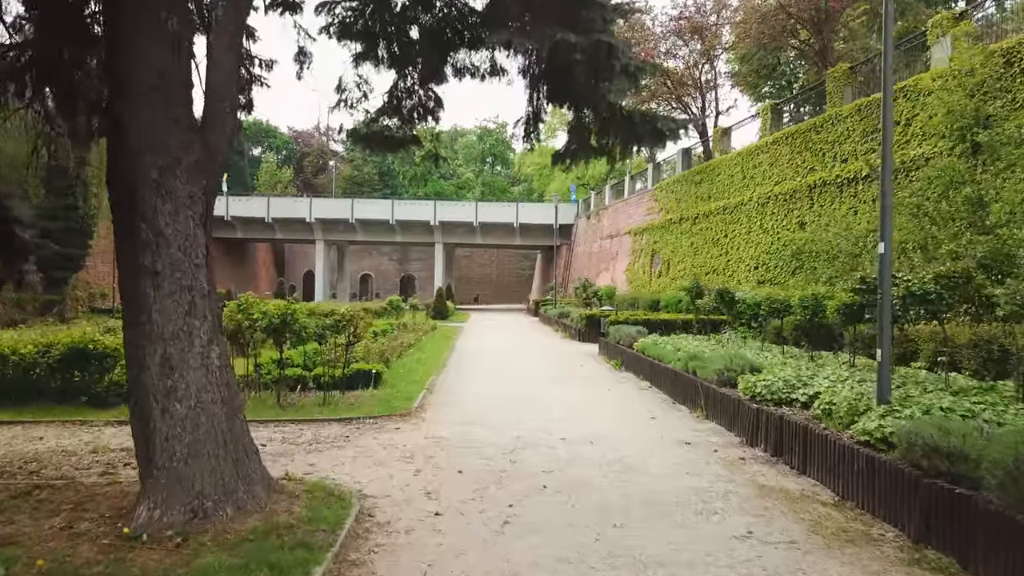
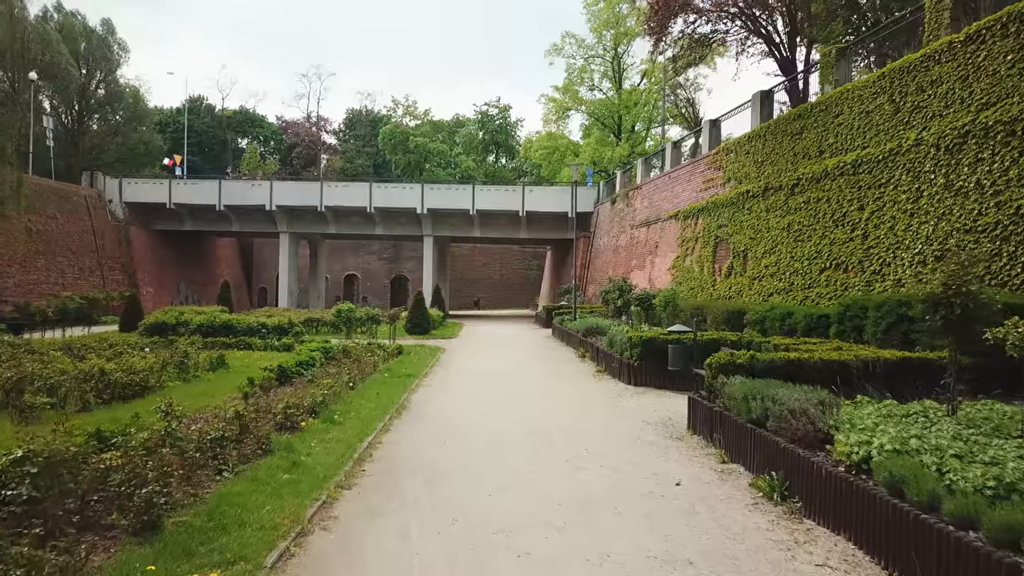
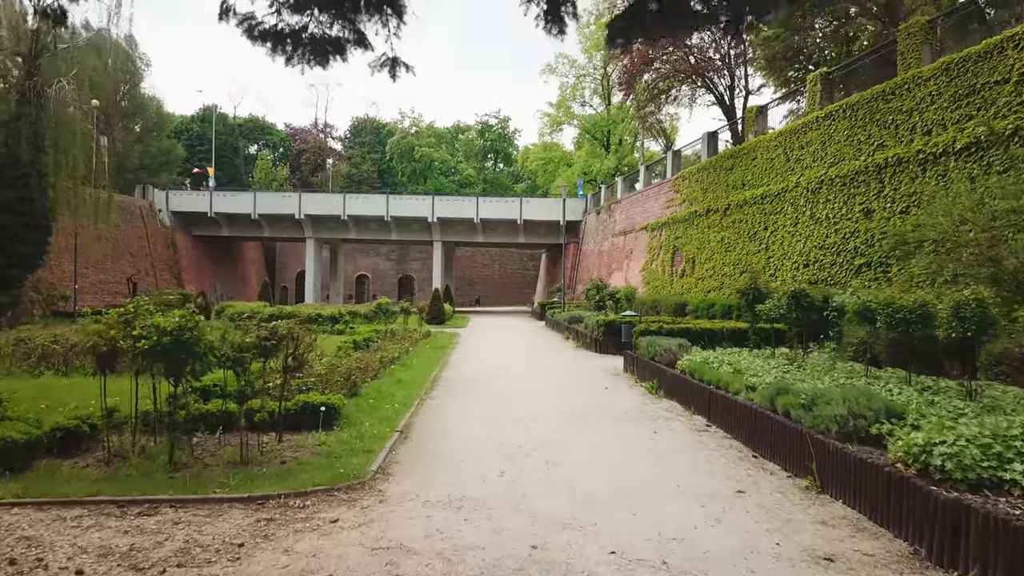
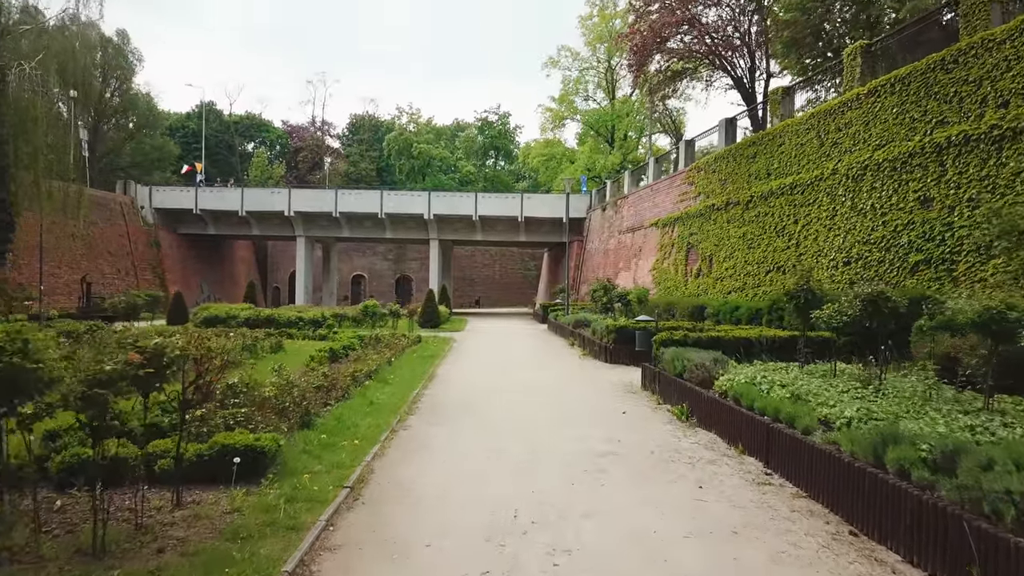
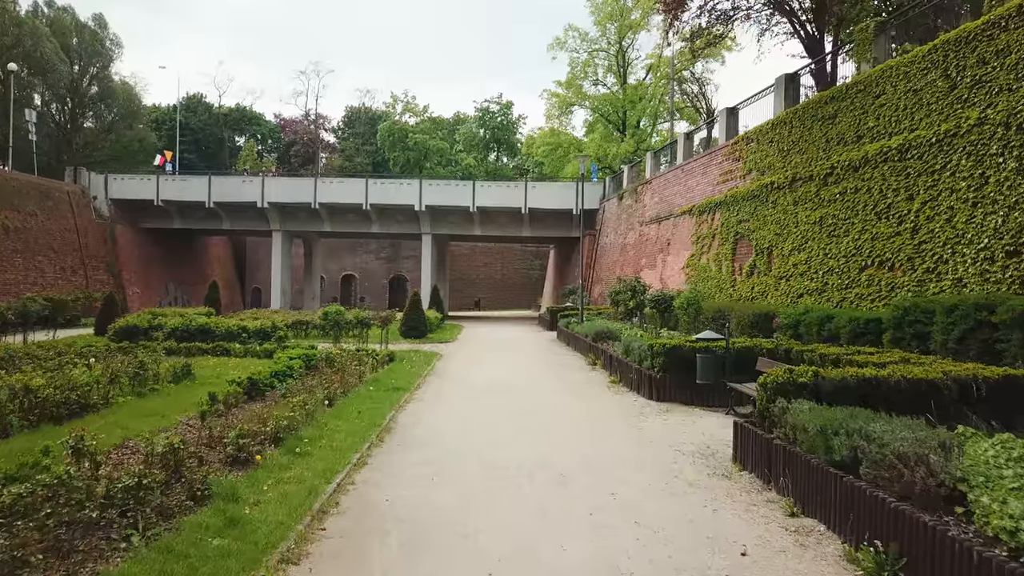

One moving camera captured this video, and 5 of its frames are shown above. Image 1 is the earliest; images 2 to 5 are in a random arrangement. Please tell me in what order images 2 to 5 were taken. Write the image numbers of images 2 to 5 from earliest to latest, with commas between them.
3, 4, 2, 5
